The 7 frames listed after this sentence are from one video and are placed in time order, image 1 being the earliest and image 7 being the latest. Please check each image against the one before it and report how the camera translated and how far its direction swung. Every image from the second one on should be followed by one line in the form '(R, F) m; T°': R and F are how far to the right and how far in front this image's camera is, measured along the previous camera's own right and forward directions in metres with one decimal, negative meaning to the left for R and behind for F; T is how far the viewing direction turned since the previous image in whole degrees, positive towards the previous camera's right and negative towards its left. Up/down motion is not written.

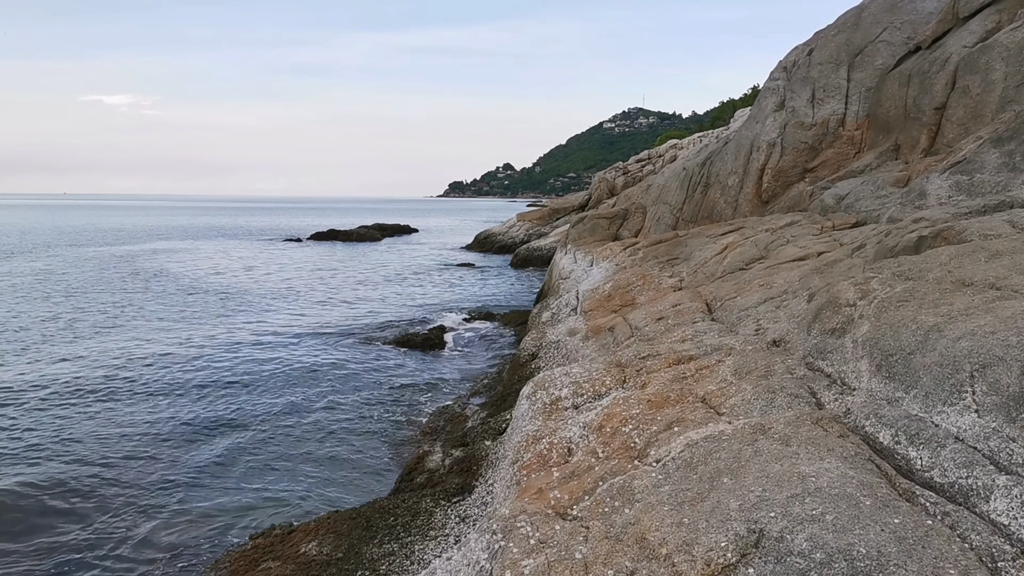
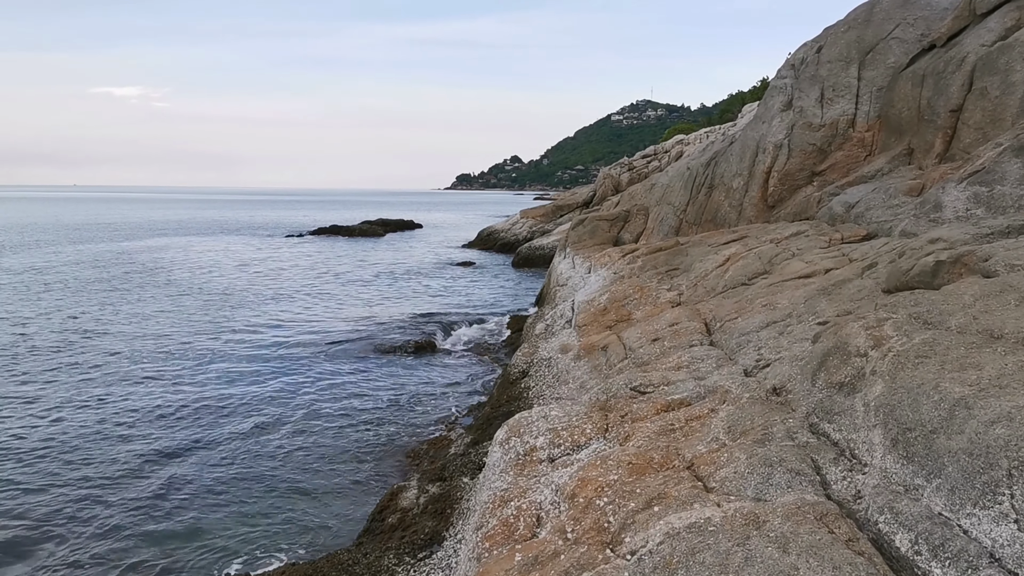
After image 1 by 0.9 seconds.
(+0.4, +1.1) m; -1°
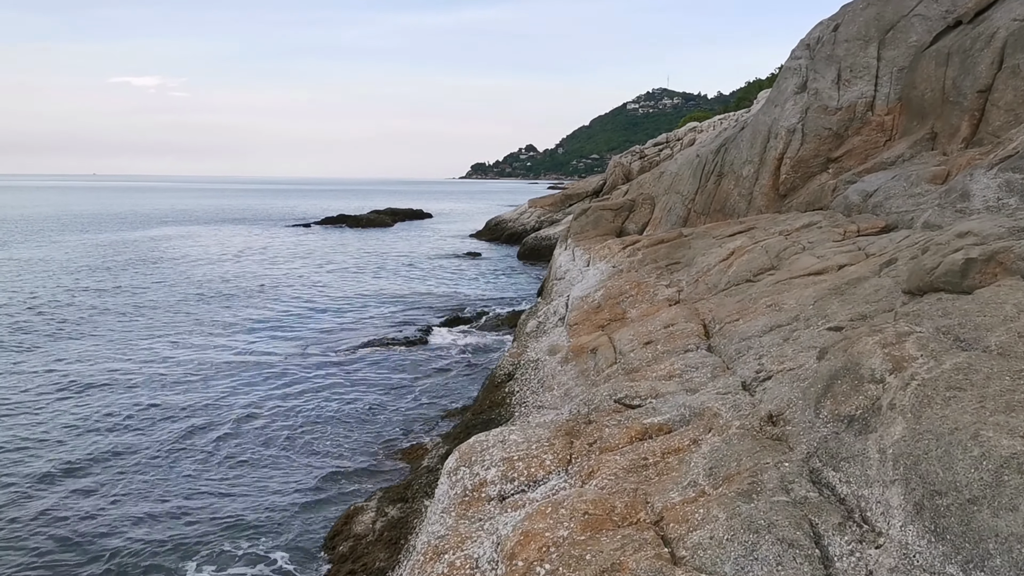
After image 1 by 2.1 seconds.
(+0.6, +1.5) m; -1°
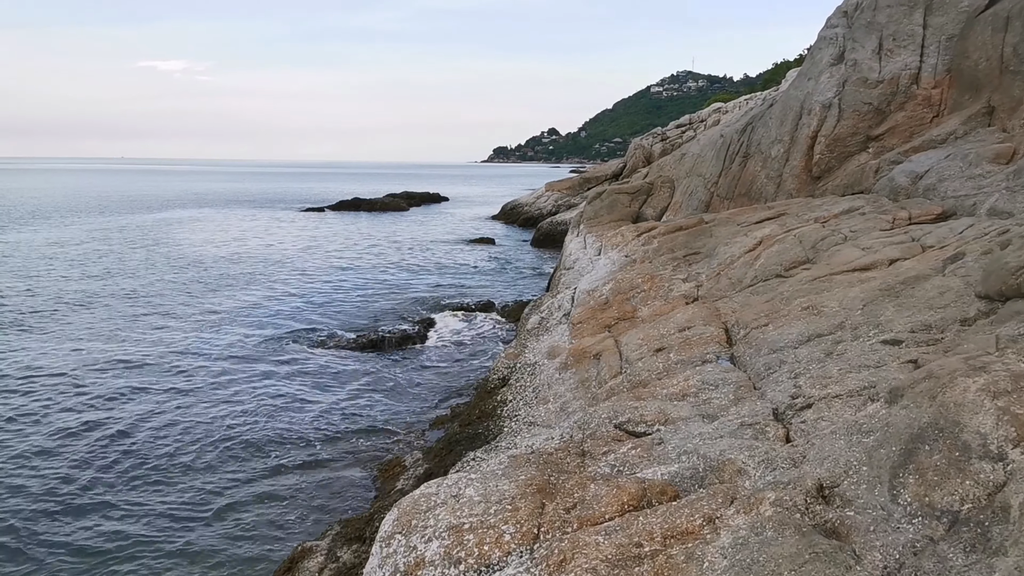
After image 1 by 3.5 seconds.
(+0.5, +2.1) m; -1°
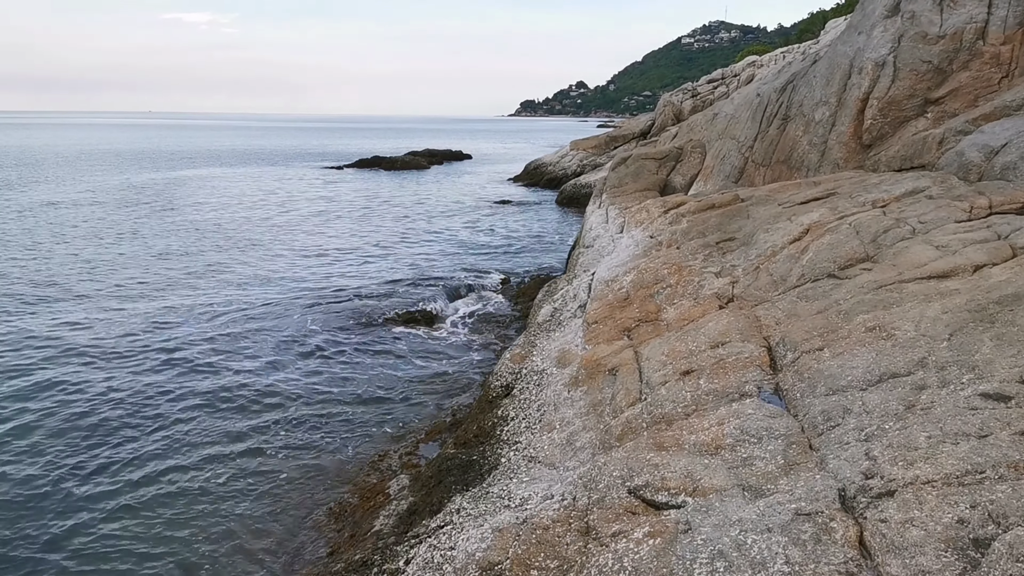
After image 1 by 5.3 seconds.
(+0.3, +2.1) m; -2°
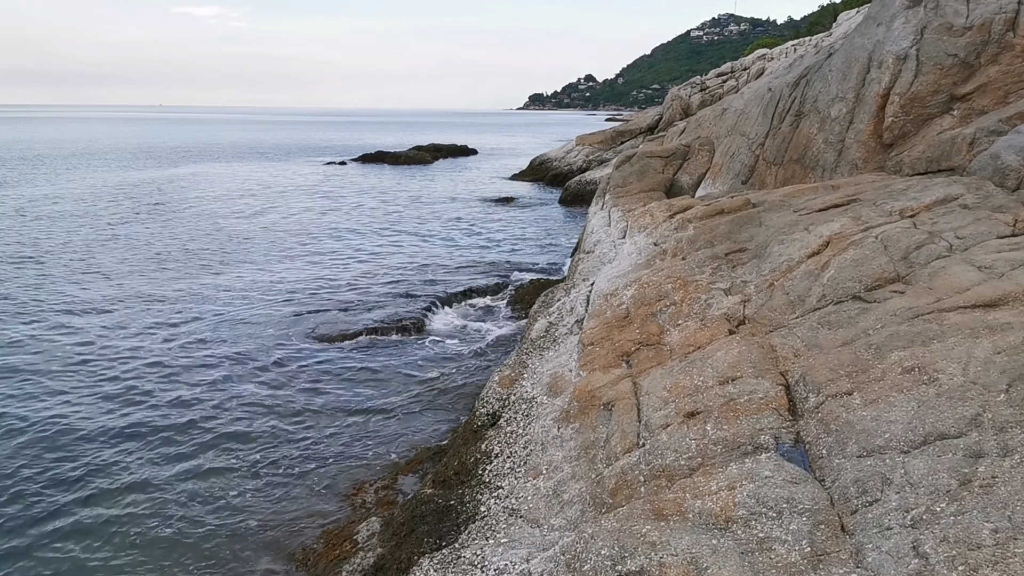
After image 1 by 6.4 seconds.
(+0.3, +1.3) m; -1°
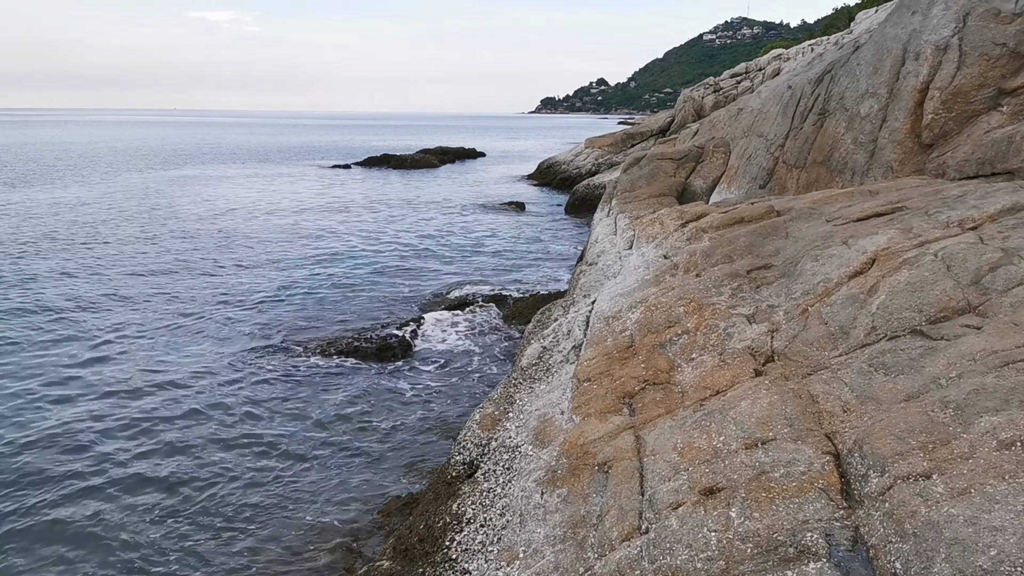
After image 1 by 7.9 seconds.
(+0.4, +2.0) m; -1°
